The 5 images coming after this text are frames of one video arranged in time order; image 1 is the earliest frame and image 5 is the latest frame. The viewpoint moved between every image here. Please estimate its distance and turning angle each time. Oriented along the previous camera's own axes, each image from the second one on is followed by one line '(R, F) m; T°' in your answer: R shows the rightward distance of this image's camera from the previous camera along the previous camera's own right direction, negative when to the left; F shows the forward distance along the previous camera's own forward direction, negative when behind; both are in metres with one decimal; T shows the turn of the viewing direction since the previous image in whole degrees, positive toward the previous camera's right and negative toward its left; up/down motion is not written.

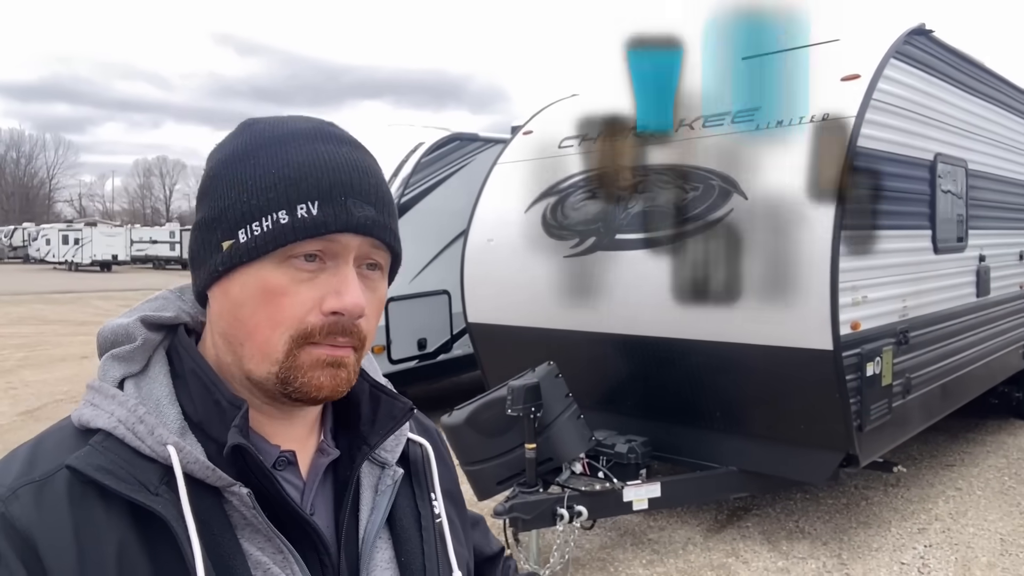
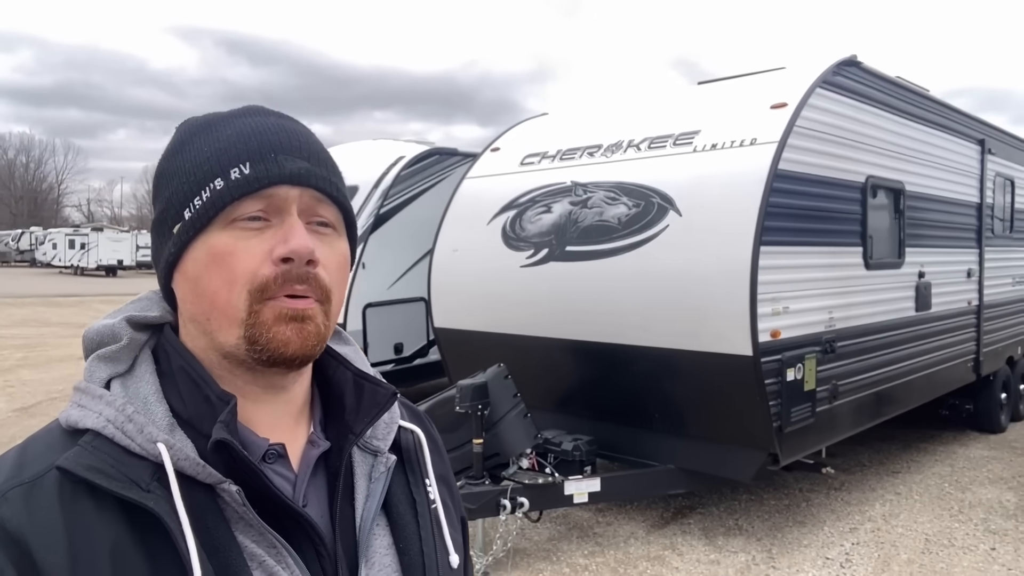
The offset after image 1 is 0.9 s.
(+0.3, -0.3) m; 0°
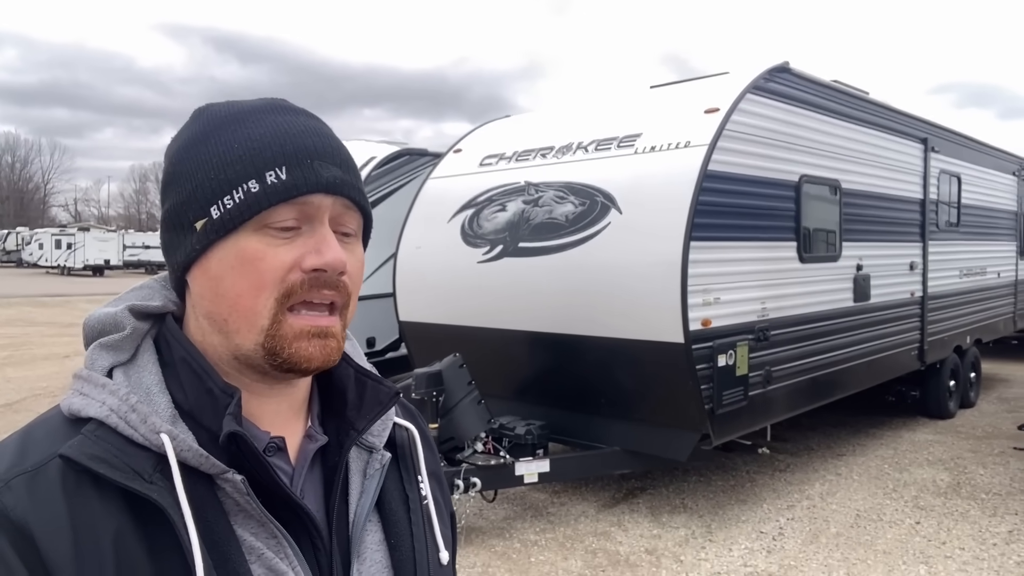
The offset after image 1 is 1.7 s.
(+0.2, -0.3) m; +1°
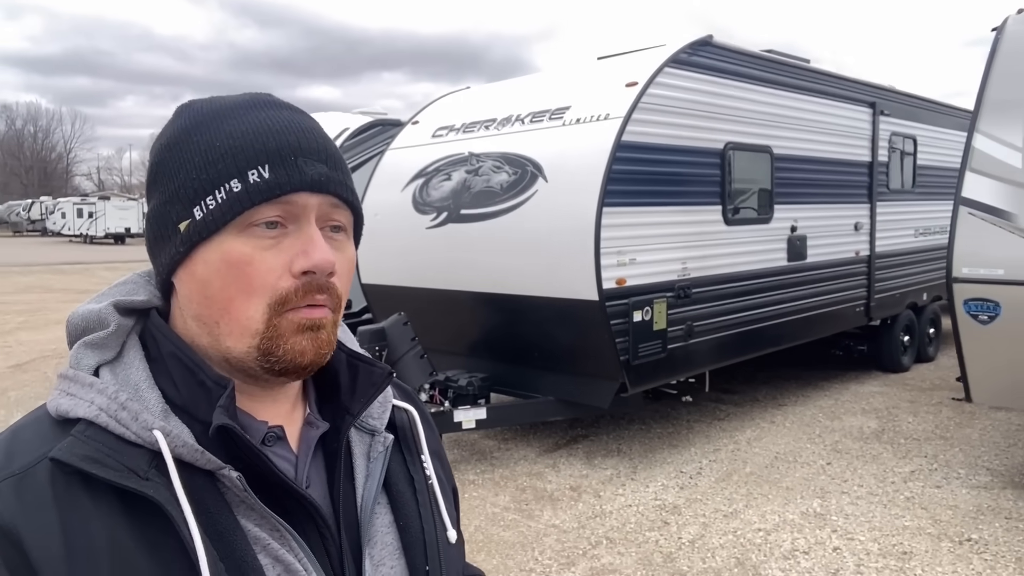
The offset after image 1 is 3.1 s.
(+0.5, -0.4) m; -2°
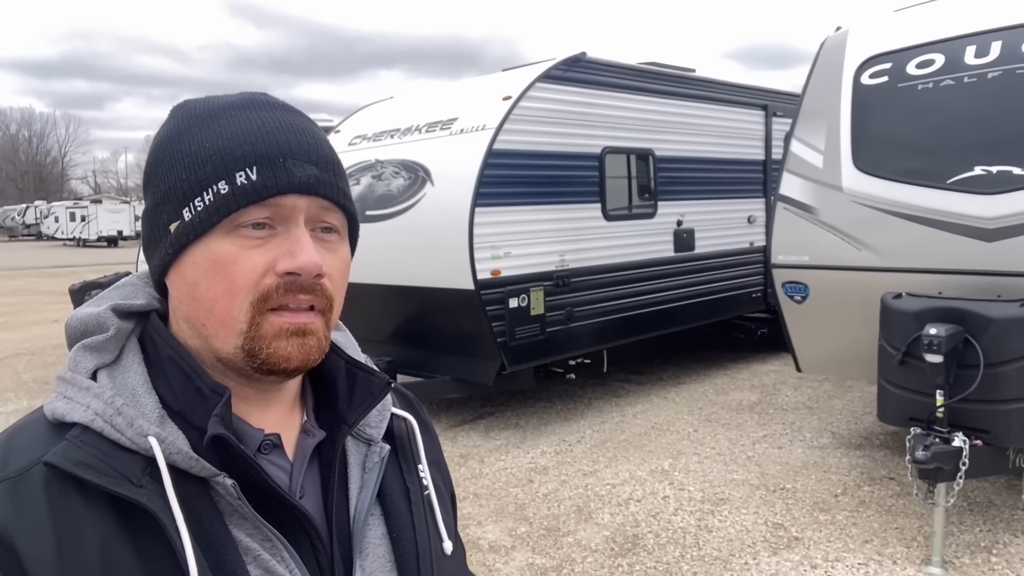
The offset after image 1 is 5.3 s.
(+0.7, -0.6) m; 0°
